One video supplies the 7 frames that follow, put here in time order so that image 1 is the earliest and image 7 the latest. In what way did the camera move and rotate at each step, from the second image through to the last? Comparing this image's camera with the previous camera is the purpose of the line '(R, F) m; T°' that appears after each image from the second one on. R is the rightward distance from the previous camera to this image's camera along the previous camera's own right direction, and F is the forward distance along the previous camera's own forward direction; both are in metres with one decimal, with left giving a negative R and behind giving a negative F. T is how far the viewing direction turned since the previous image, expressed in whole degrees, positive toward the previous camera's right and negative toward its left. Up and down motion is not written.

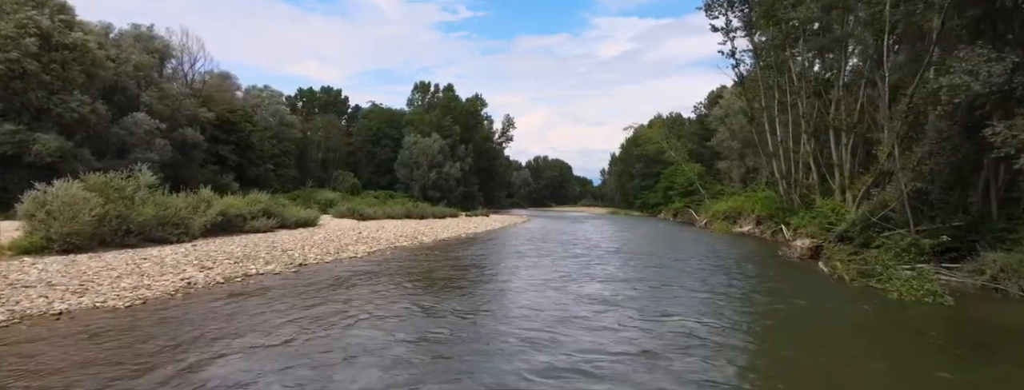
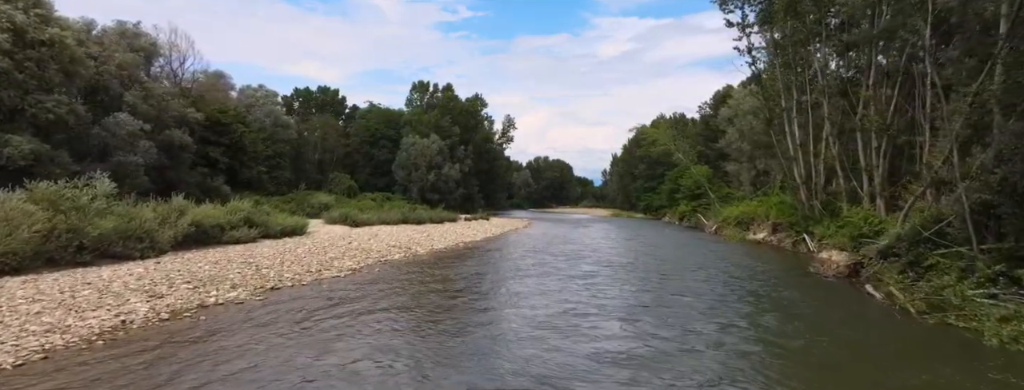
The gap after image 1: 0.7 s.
(0.0, +1.5) m; 0°
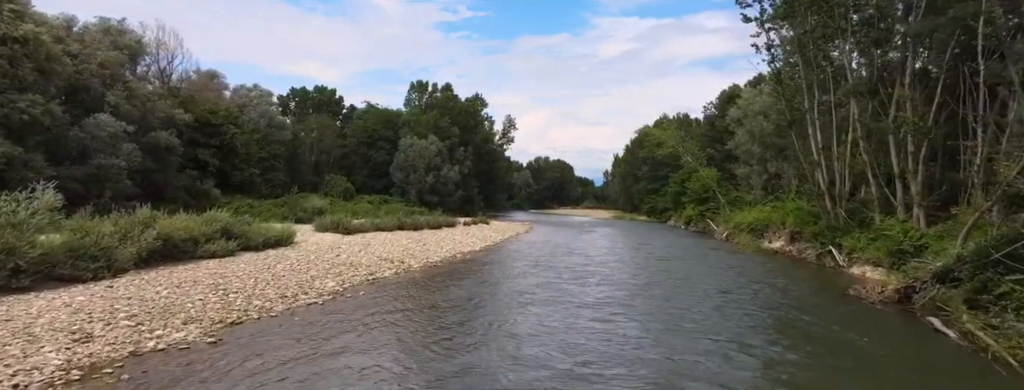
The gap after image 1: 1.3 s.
(0.0, +1.5) m; 0°
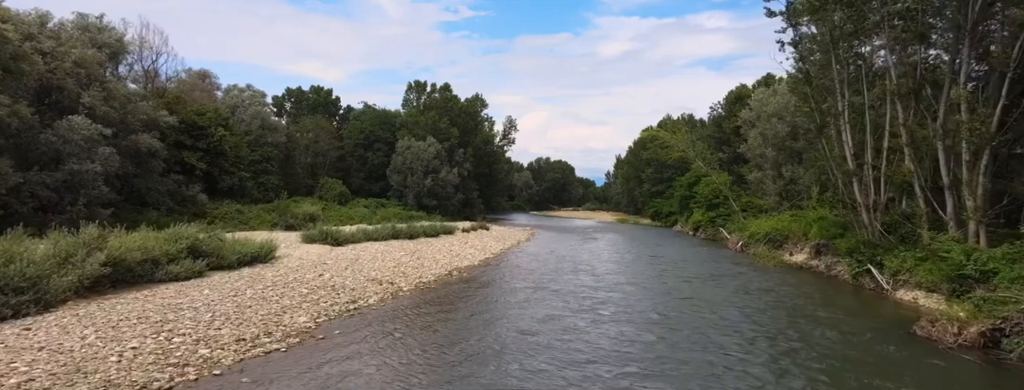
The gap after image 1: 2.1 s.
(0.0, +1.8) m; 0°
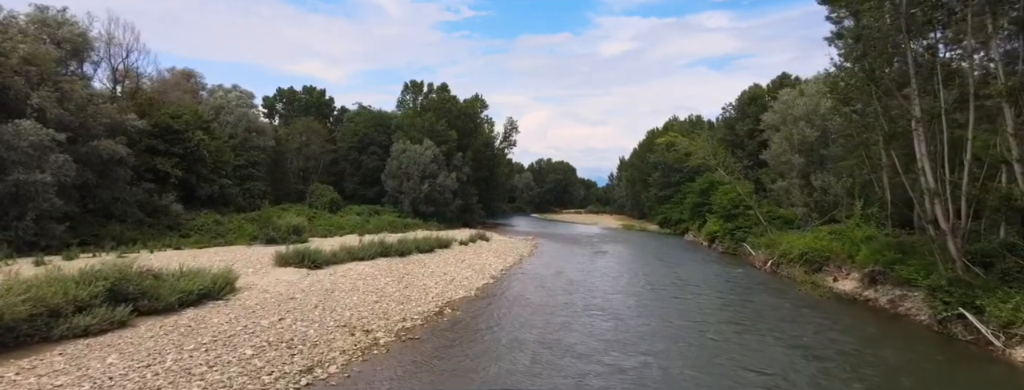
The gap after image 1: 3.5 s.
(-0.1, +3.1) m; 0°
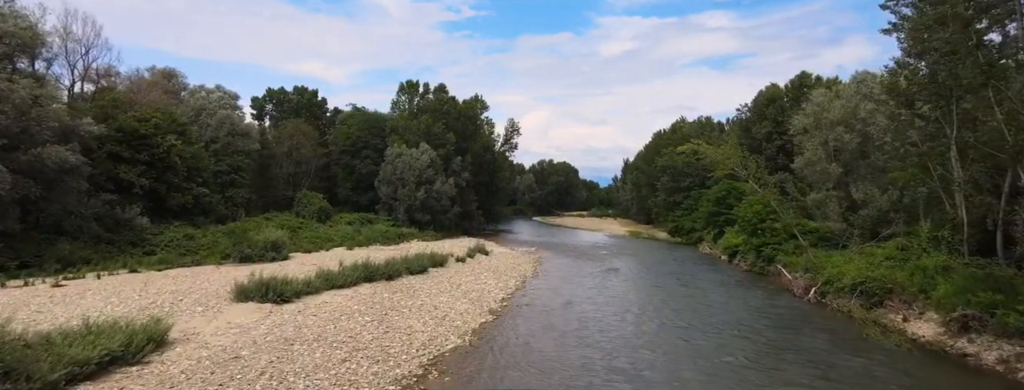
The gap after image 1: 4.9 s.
(-0.1, +3.5) m; 0°
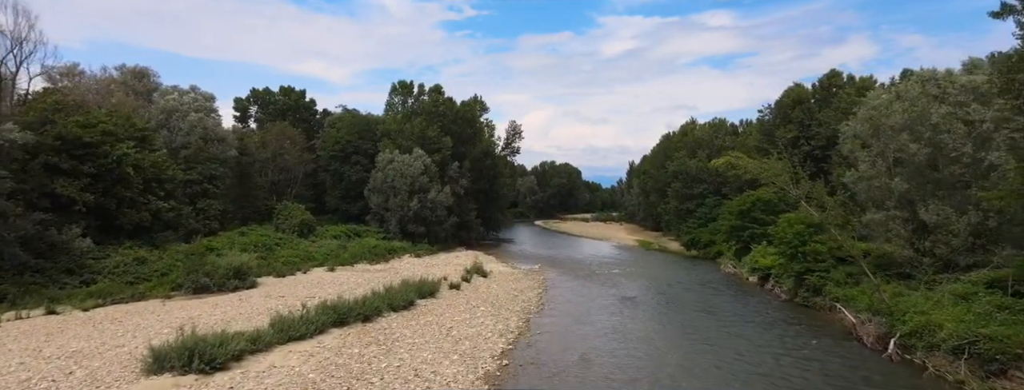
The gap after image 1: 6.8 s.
(0.0, +4.5) m; 0°
